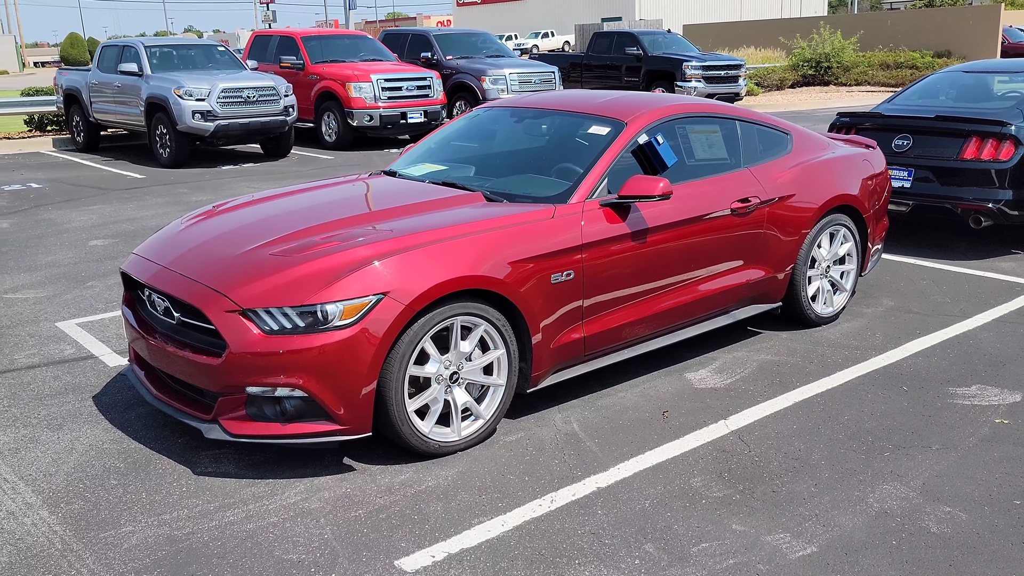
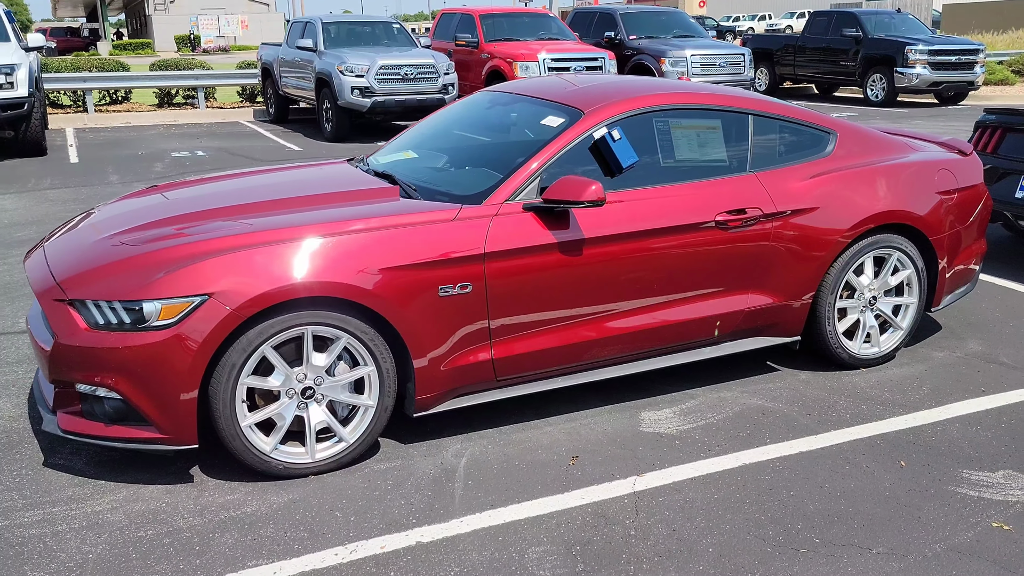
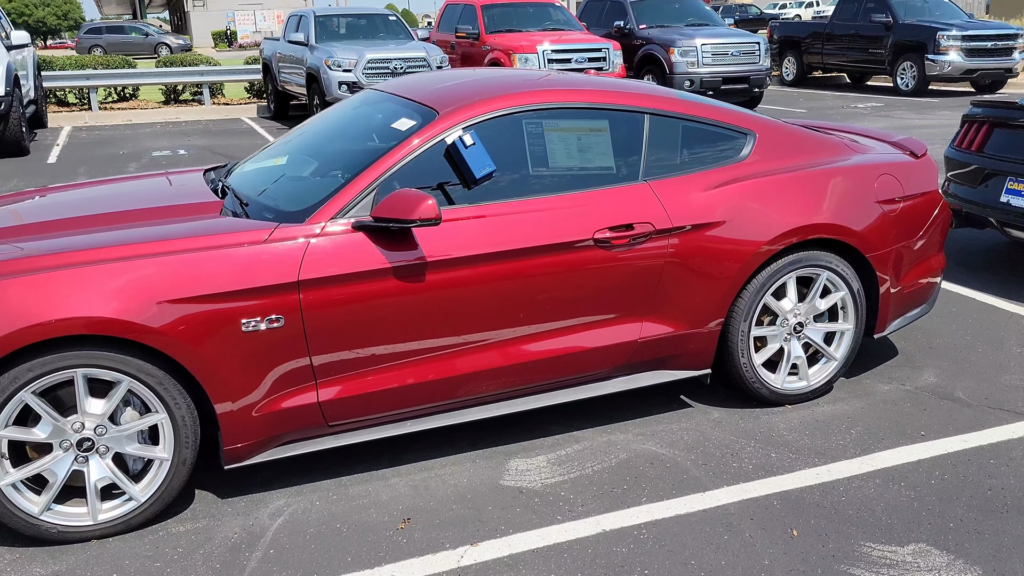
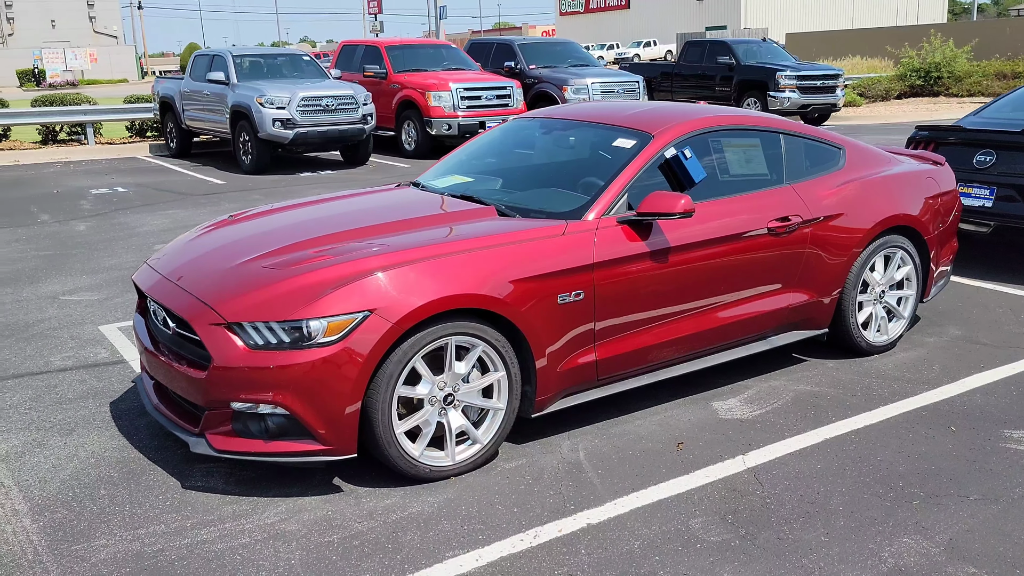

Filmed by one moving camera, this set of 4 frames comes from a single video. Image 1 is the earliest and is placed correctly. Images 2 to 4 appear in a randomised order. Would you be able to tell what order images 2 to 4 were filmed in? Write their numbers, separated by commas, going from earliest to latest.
4, 2, 3
